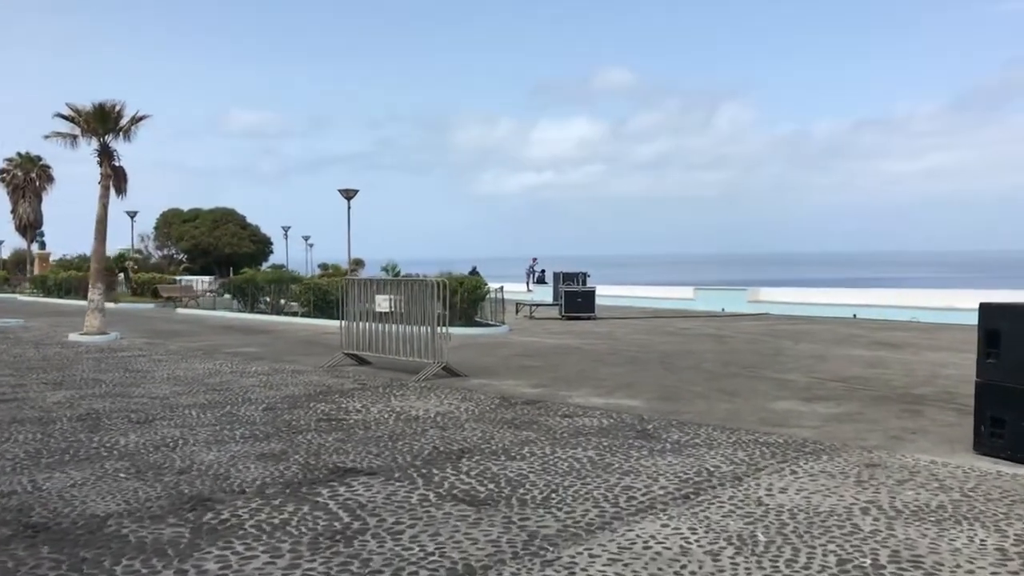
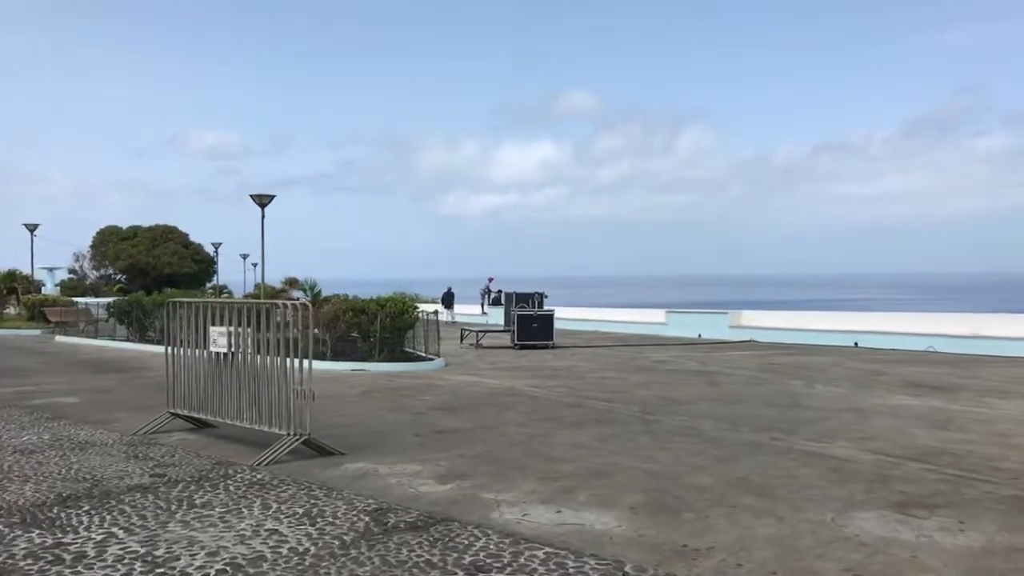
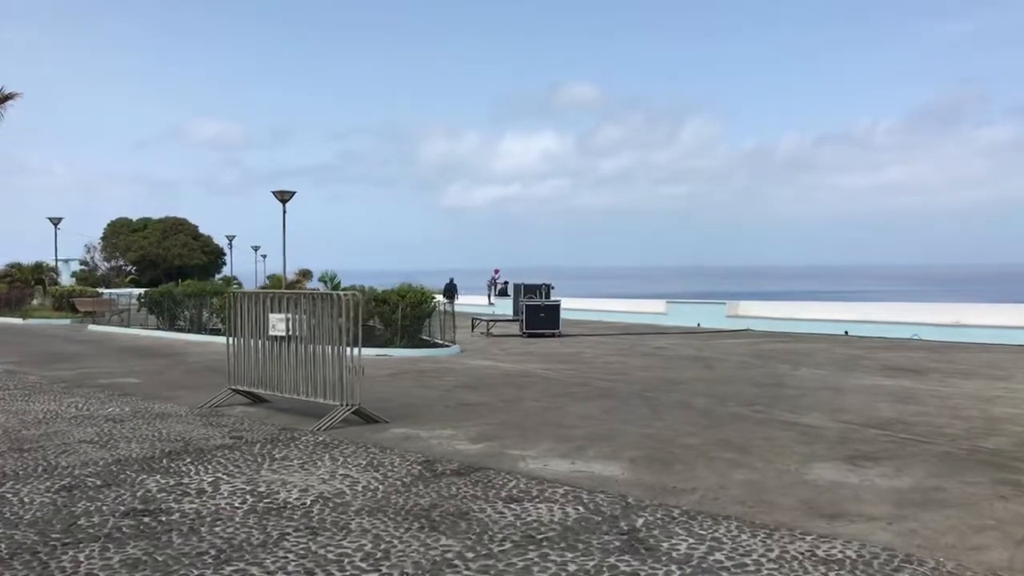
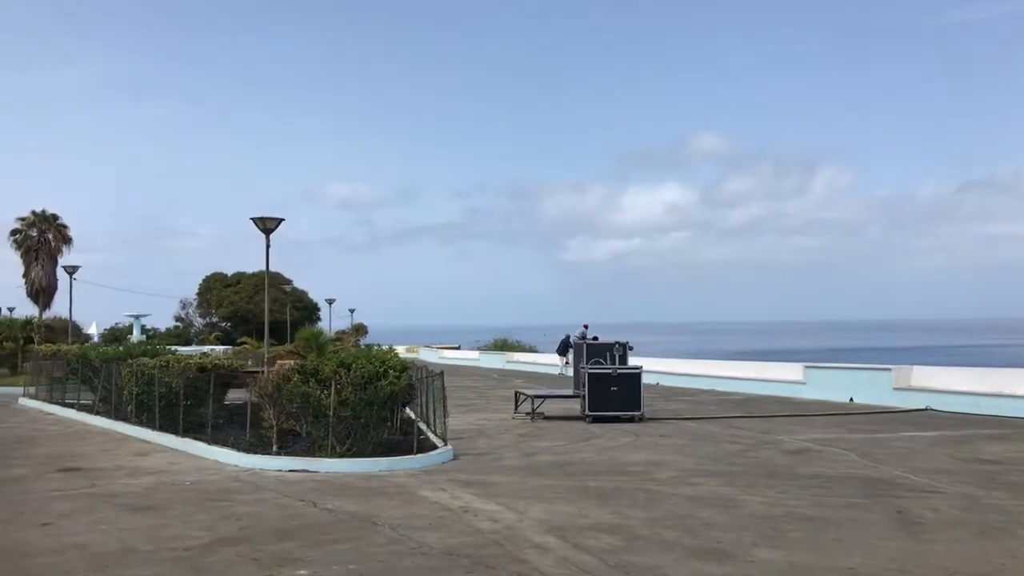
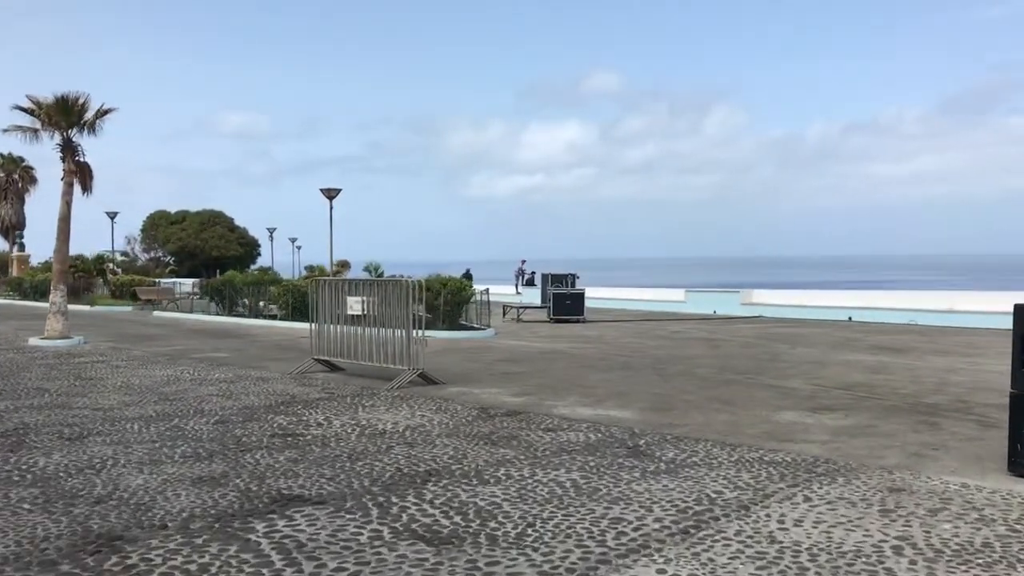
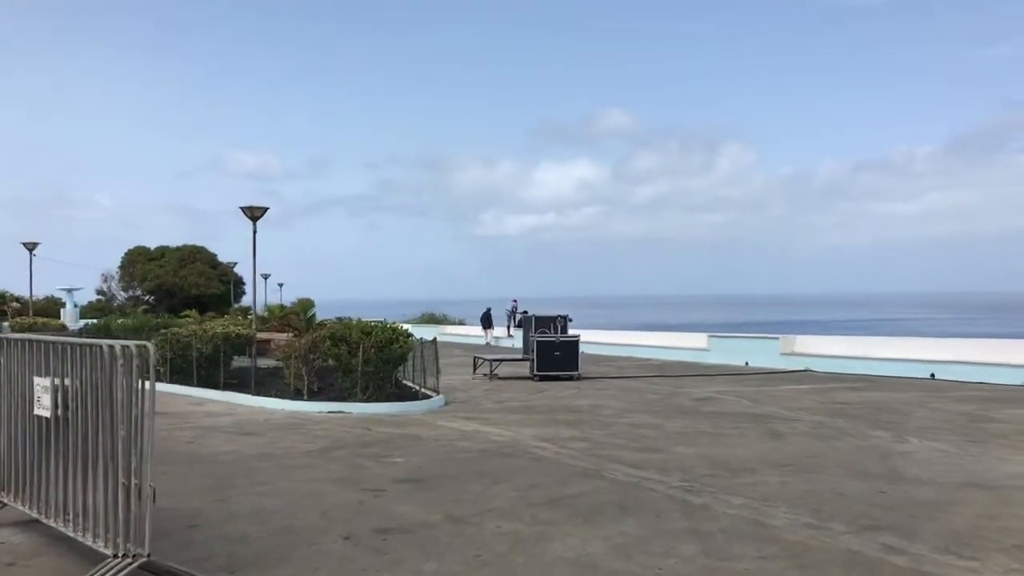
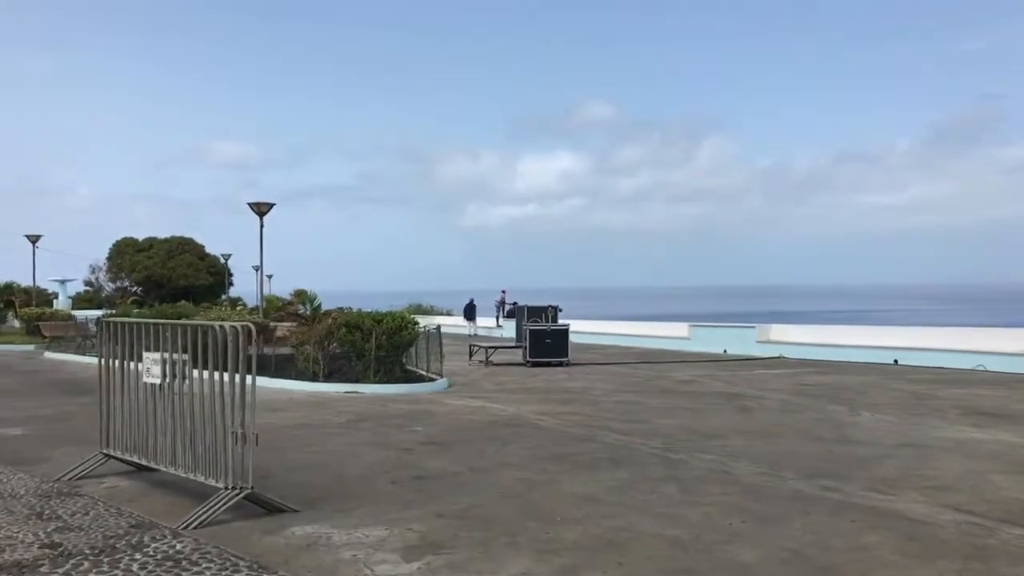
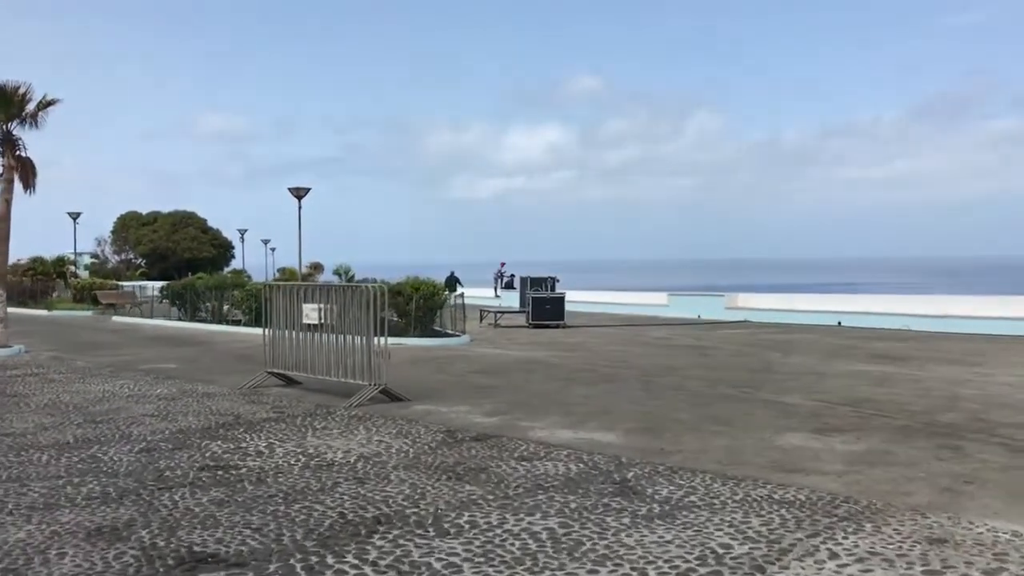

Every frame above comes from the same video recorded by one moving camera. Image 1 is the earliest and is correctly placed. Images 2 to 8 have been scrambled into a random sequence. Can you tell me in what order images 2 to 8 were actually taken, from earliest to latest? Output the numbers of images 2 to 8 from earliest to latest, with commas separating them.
5, 8, 3, 2, 7, 6, 4
